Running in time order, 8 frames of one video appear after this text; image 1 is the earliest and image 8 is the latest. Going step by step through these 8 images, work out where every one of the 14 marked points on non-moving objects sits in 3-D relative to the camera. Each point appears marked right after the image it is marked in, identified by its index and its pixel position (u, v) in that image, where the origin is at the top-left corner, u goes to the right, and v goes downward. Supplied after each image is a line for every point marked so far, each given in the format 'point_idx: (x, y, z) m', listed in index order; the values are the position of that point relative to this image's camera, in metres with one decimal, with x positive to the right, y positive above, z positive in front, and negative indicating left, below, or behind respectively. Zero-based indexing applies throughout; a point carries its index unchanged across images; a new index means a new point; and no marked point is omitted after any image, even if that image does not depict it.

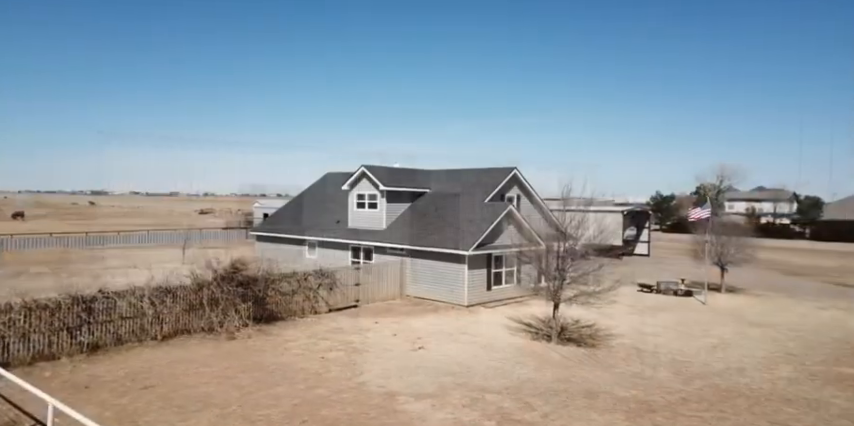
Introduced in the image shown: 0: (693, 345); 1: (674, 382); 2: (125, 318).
0: (+8.6, -4.3, +20.0) m
1: (+6.1, -4.2, +15.3) m
2: (-7.7, -2.7, +16.0) m
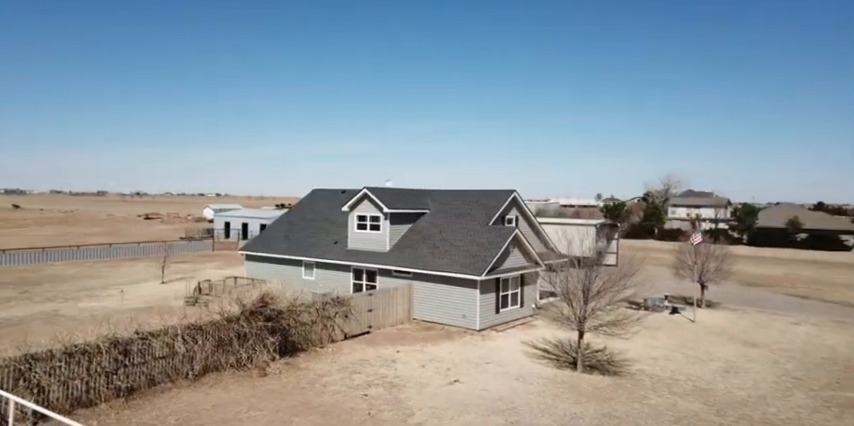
0: (+9.3, -5.3, +20.8) m
1: (+7.2, -5.2, +15.9) m
2: (-6.6, -3.6, +15.4) m
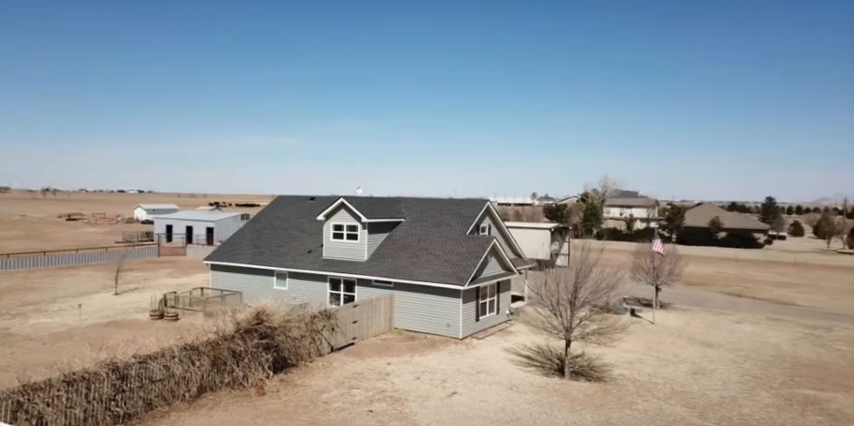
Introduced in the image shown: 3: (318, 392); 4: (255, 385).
0: (+8.9, -5.7, +22.0) m
1: (+7.3, -5.6, +16.9) m
2: (-6.4, -4.0, +15.1) m
3: (-2.9, -4.9, +17.3) m
4: (-4.7, -4.7, +17.2) m
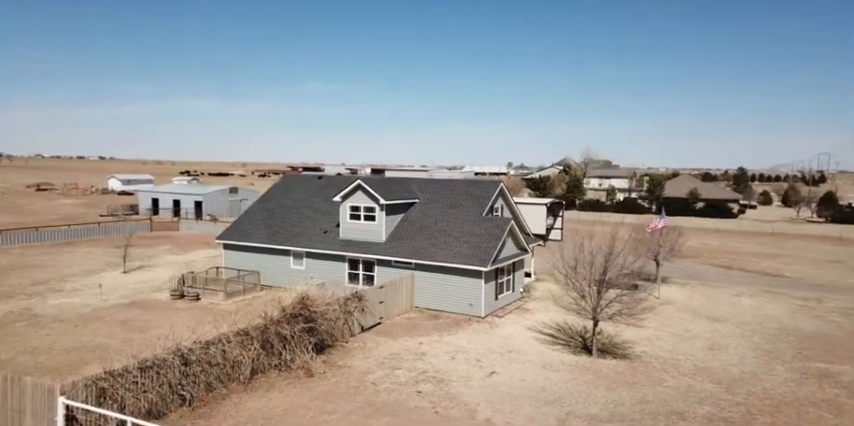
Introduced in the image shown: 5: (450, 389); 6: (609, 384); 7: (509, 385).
0: (+9.9, -5.1, +22.9) m
1: (+8.5, -5.2, +17.8) m
2: (-5.1, -3.8, +15.4) m
3: (-1.8, -4.6, +17.8) m
4: (-3.5, -4.3, +17.6) m
5: (+0.6, -4.7, +16.9) m
6: (+5.3, -5.0, +18.1) m
7: (+2.3, -4.8, +17.5) m
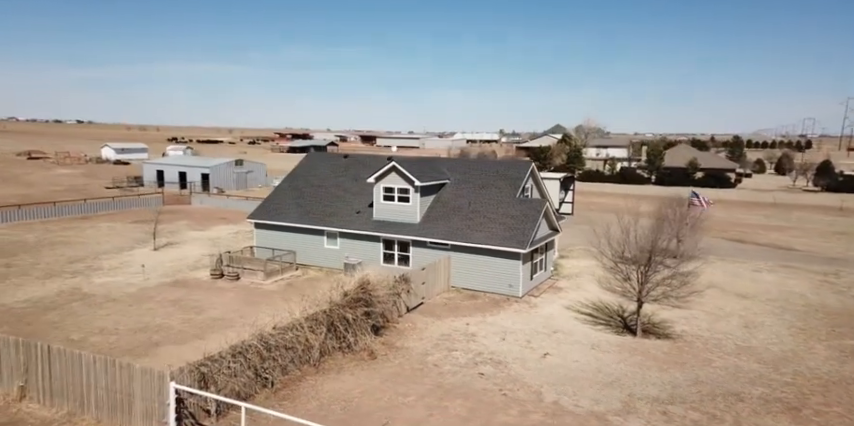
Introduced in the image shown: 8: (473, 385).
0: (+11.5, -4.4, +23.5) m
1: (+10.1, -4.8, +18.4) m
2: (-3.5, -3.5, +15.8) m
3: (-0.1, -4.2, +18.3) m
4: (-1.8, -3.9, +18.1) m
5: (+2.3, -4.4, +17.4) m
6: (+6.9, -4.5, +18.7) m
7: (+4.0, -4.4, +18.0) m
8: (+1.2, -4.4, +16.1) m
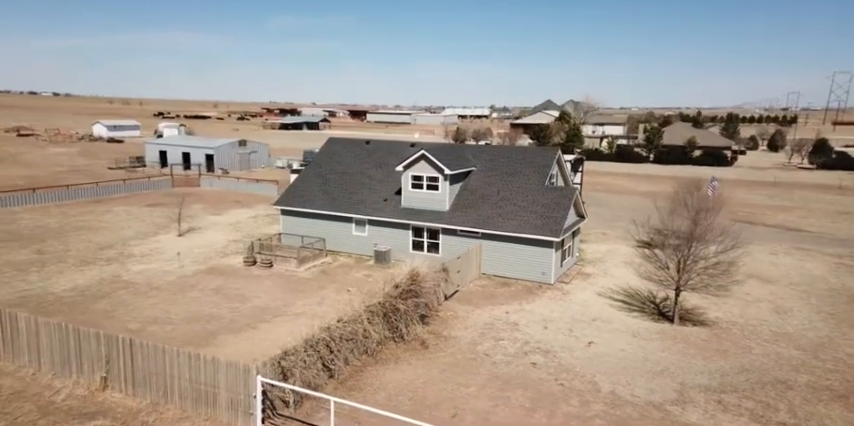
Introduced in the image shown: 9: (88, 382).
0: (+13.0, -4.0, +24.0) m
1: (+11.6, -4.5, +18.9) m
2: (-2.0, -3.4, +16.2) m
3: (+1.4, -3.9, +18.6) m
4: (-0.4, -3.7, +18.4) m
5: (+3.8, -4.2, +17.8) m
6: (+8.4, -4.3, +19.1) m
7: (+5.5, -4.2, +18.5) m
8: (+2.7, -4.3, +16.5) m
9: (-8.0, -4.0, +14.9) m
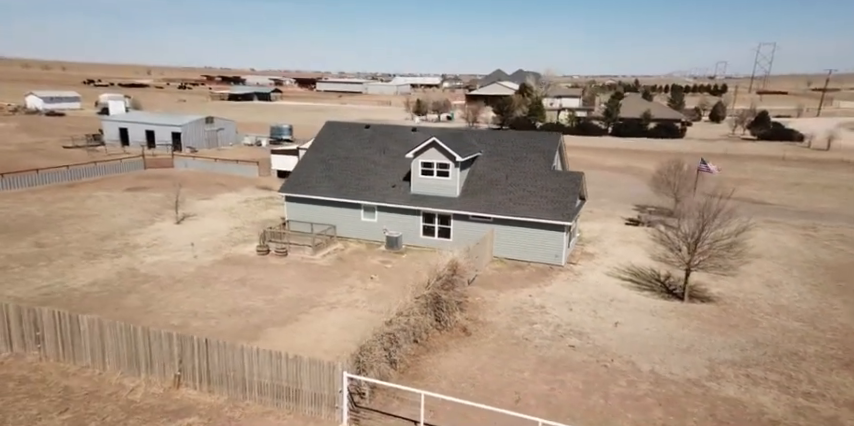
0: (+13.8, -3.2, +25.8) m
1: (+12.8, -4.0, +20.6) m
2: (-0.6, -3.3, +16.9) m
3: (+2.6, -3.7, +19.7) m
4: (+0.9, -3.5, +19.3) m
5: (+5.1, -3.9, +19.0) m
6: (+9.6, -3.8, +20.6) m
7: (+6.7, -3.8, +19.8) m
8: (+4.0, -4.1, +17.7) m
9: (-6.5, -4.1, +15.3) m
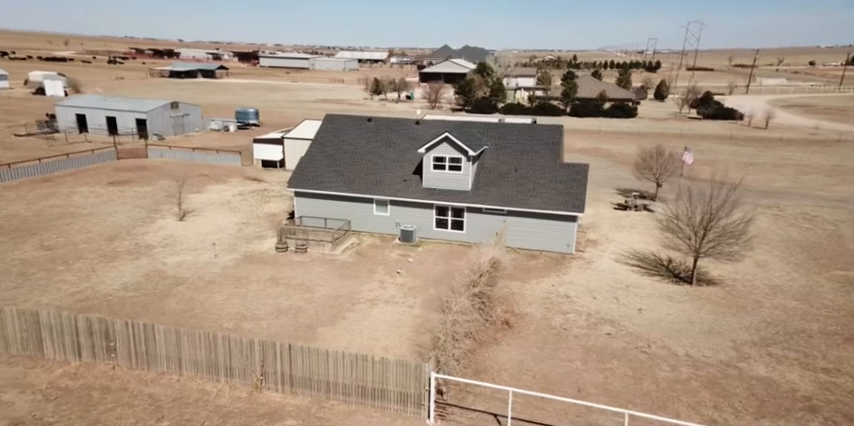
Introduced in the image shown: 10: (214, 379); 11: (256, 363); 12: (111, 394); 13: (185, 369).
0: (+14.7, -2.7, +27.9) m
1: (+14.2, -3.7, +22.7) m
2: (+1.1, -3.4, +18.1) m
3: (+4.0, -3.6, +21.0) m
4: (+2.3, -3.5, +20.6) m
5: (+6.6, -3.8, +20.6) m
6: (+10.9, -3.6, +22.5) m
7: (+8.1, -3.7, +21.4) m
8: (+5.6, -4.0, +19.2) m
9: (-4.7, -4.4, +16.0) m
10: (-5.5, -4.3, +16.3) m
11: (-4.3, -3.8, +15.8) m
12: (-8.1, -4.6, +15.9) m
13: (-6.4, -4.1, +16.5) m
